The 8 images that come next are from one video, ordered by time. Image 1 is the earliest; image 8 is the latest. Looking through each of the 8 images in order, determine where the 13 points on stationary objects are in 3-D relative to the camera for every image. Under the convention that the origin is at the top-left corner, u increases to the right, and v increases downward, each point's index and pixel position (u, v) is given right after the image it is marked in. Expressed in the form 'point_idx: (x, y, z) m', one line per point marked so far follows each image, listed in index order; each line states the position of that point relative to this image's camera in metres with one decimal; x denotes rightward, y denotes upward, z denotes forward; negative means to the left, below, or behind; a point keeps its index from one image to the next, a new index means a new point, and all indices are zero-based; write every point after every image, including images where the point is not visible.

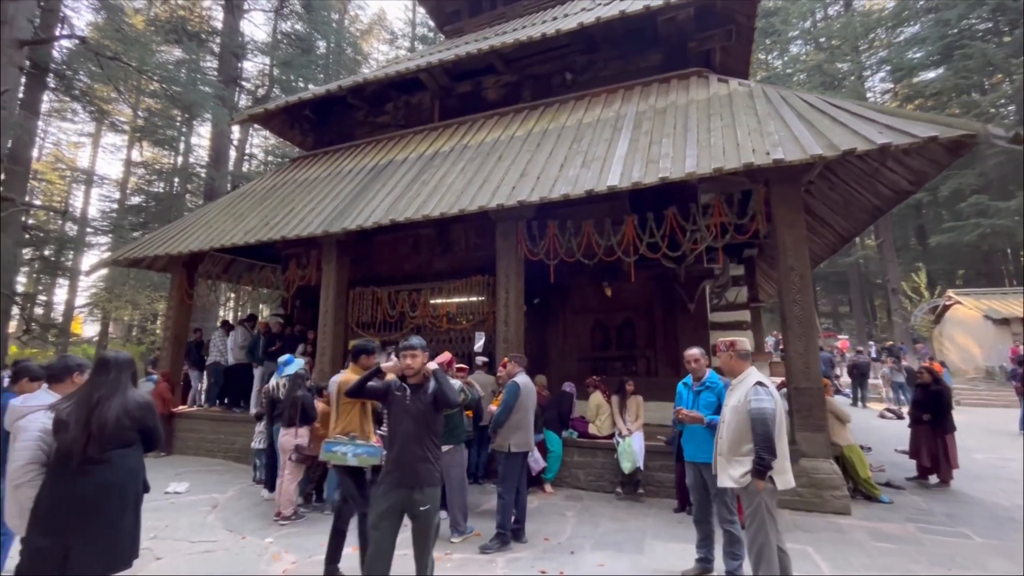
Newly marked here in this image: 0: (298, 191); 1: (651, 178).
0: (-4.7, +2.1, +10.5) m
1: (+1.9, +1.5, +6.5) m
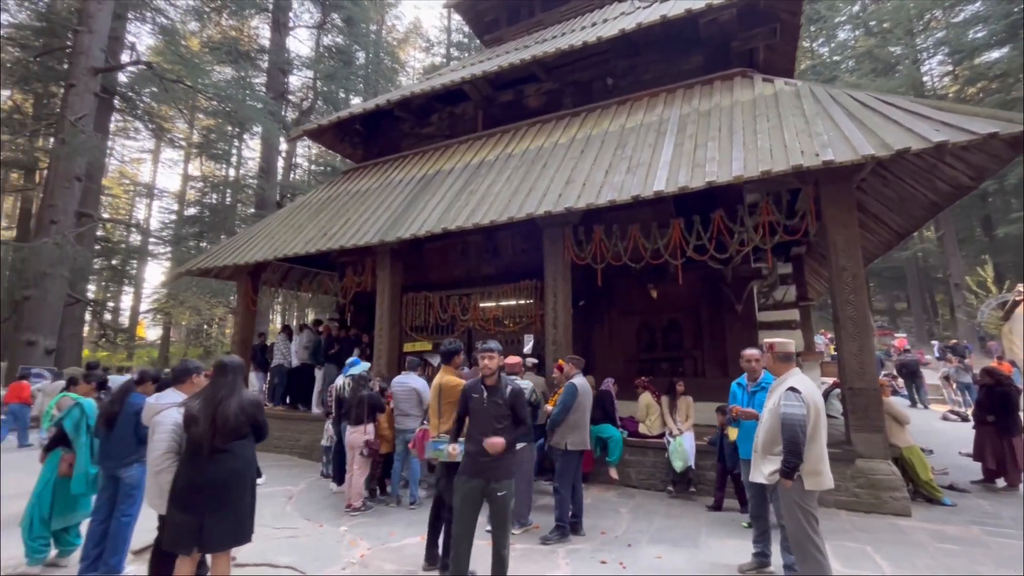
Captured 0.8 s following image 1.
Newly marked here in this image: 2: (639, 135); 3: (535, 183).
0: (-3.7, +2.0, +11.1) m
1: (+2.6, +1.5, +6.6) m
2: (+2.3, +2.7, +8.5) m
3: (+0.4, +1.8, +8.4) m
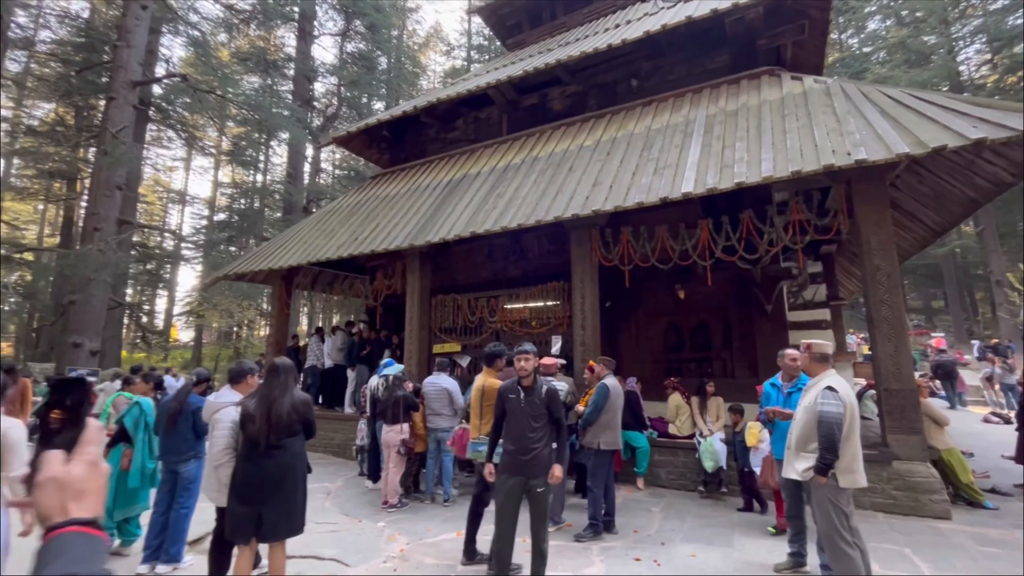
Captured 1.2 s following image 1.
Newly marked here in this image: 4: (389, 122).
0: (-3.1, +1.9, +11.4) m
1: (+3.0, +1.4, +6.6) m
2: (+2.7, +2.7, +8.5) m
3: (+0.9, +1.8, +8.5) m
4: (-3.4, +4.6, +13.1) m
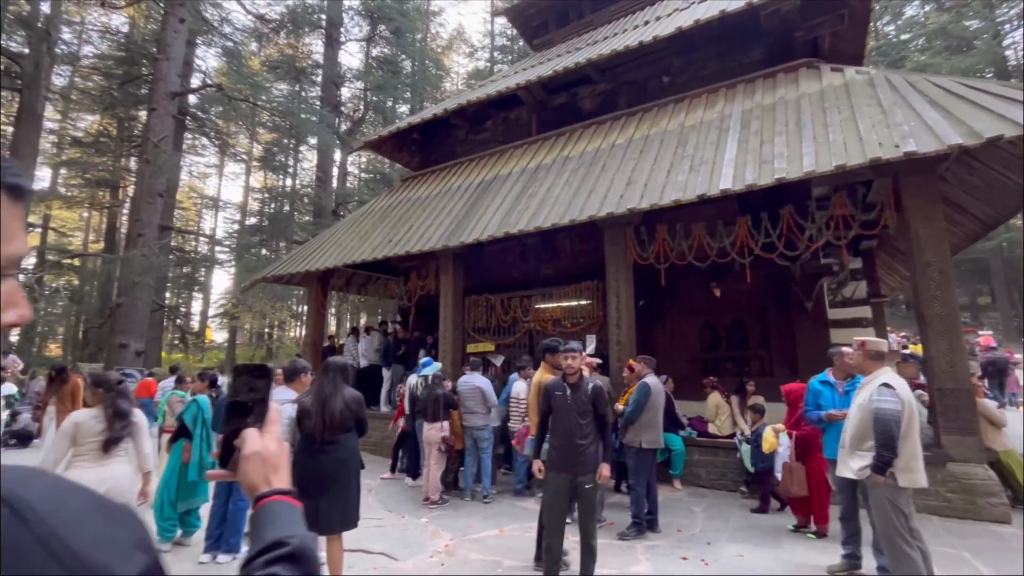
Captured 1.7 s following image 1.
0: (-2.4, +1.9, +11.6) m
1: (+3.5, +1.5, +6.5) m
2: (+3.3, +2.7, +8.4) m
3: (+1.5, +1.8, +8.5) m
4: (-2.6, +4.6, +13.3) m
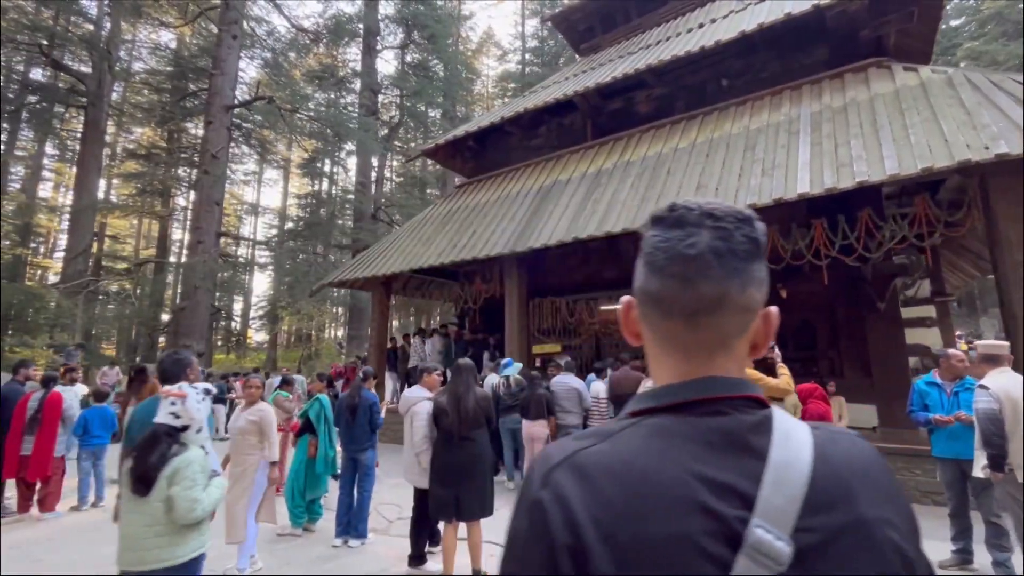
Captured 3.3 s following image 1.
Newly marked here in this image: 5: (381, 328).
0: (-0.9, +1.8, +12.0) m
1: (+4.6, +1.5, +6.6) m
2: (+4.6, +2.7, +8.5) m
3: (+2.7, +1.8, +8.6) m
4: (-1.1, +4.5, +13.7) m
5: (-3.5, -1.1, +12.7) m
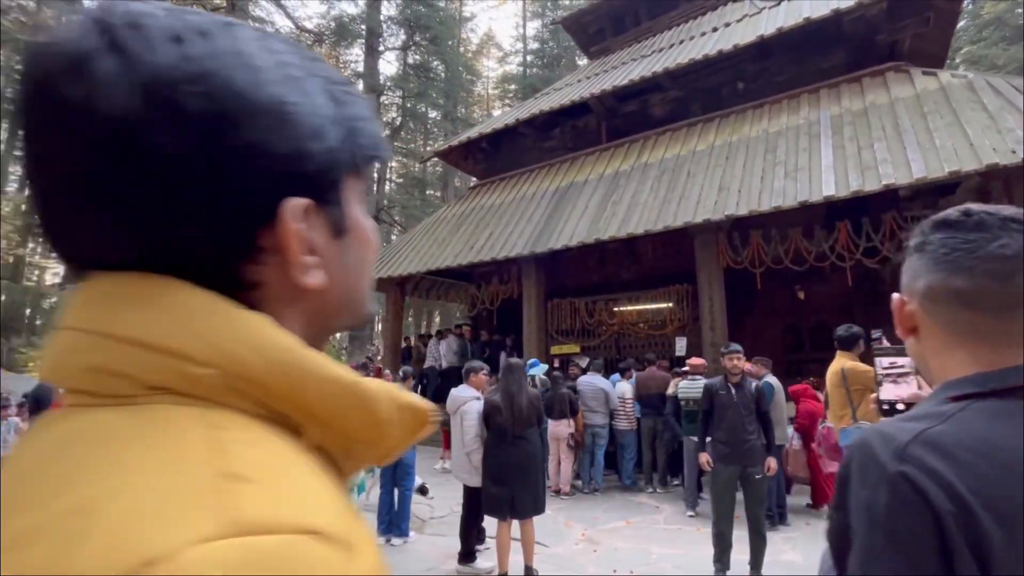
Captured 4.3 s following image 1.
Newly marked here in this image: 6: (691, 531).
0: (-0.5, +1.8, +12.1) m
1: (+5.0, +1.4, +6.6) m
2: (+5.0, +2.7, +8.6) m
3: (+3.2, +1.8, +8.7) m
4: (-0.7, +4.4, +13.8) m
5: (-3.1, -1.1, +12.7) m
6: (+2.1, -2.8, +5.5) m
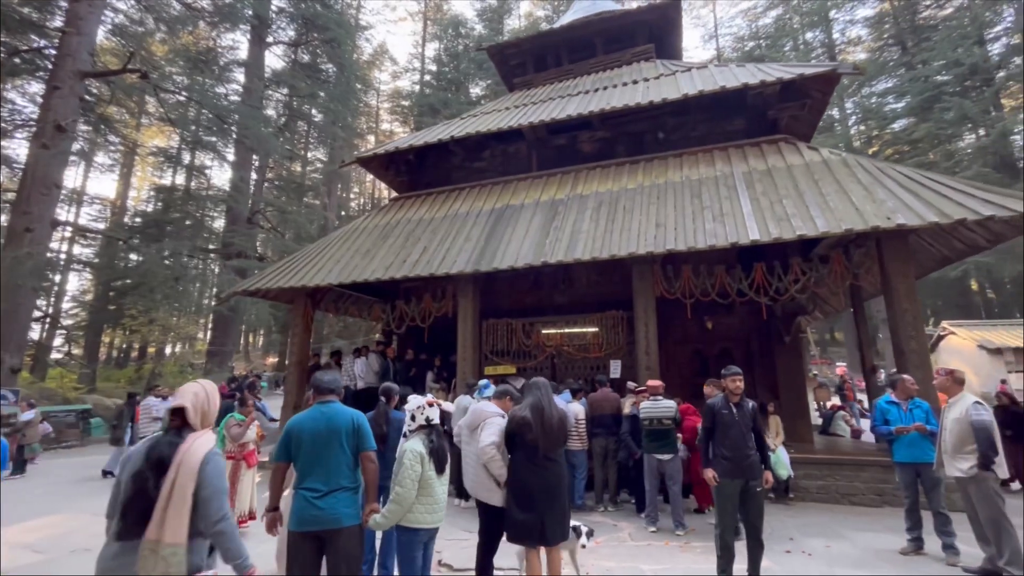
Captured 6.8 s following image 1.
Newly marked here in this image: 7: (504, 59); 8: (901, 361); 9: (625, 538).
0: (-2.2, +1.4, +11.7) m
1: (+4.5, +0.9, +7.9) m
2: (+4.0, +2.1, +9.8) m
3: (+2.2, +1.2, +9.4) m
4: (-2.7, +4.0, +13.4) m
5: (-5.0, -1.4, +11.5) m
6: (+1.8, -3.1, +5.7) m
7: (-0.2, +8.5, +17.7) m
8: (+6.2, -1.2, +7.6) m
9: (+1.4, -3.2, +6.0) m
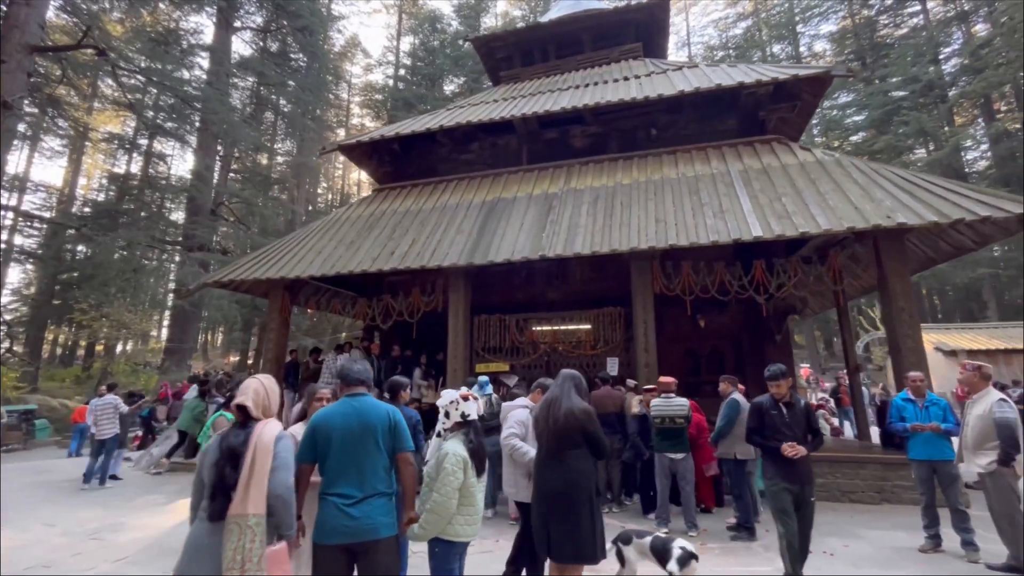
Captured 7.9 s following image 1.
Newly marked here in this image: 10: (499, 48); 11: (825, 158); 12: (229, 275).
0: (-2.4, +1.6, +11.2) m
1: (+4.6, +0.9, +7.8) m
2: (+4.0, +2.1, +9.7) m
3: (+2.1, +1.3, +9.2) m
4: (-2.9, +4.1, +12.9) m
5: (-5.2, -1.2, +10.8) m
6: (+1.9, -3.0, +5.5) m
7: (-0.7, +8.6, +17.3) m
8: (+6.2, -1.1, +7.6) m
9: (+1.5, -3.1, +5.8) m
10: (-0.3, +8.7, +17.3) m
11: (+6.3, +2.6, +9.6) m
12: (-6.0, +0.3, +10.4) m
